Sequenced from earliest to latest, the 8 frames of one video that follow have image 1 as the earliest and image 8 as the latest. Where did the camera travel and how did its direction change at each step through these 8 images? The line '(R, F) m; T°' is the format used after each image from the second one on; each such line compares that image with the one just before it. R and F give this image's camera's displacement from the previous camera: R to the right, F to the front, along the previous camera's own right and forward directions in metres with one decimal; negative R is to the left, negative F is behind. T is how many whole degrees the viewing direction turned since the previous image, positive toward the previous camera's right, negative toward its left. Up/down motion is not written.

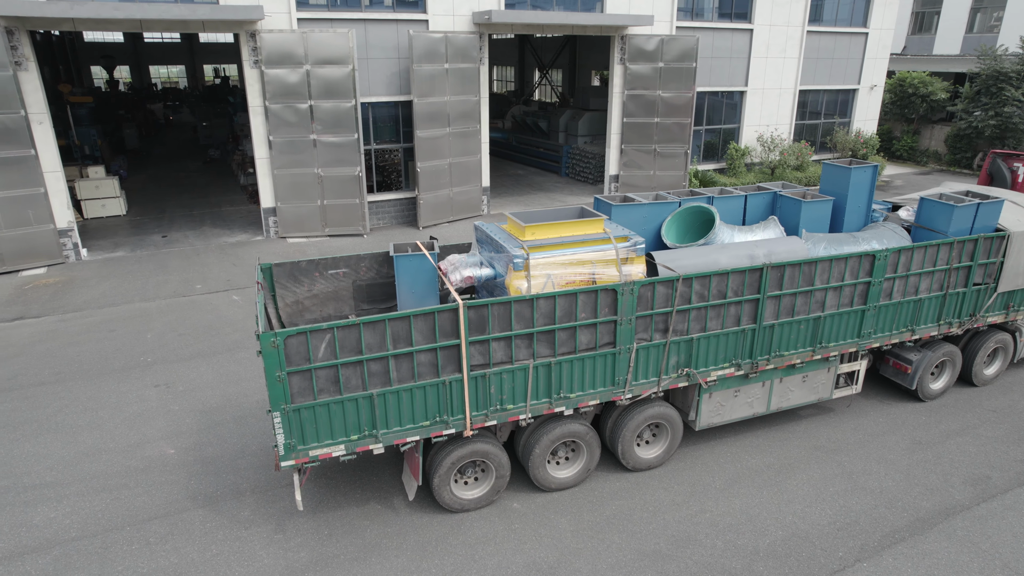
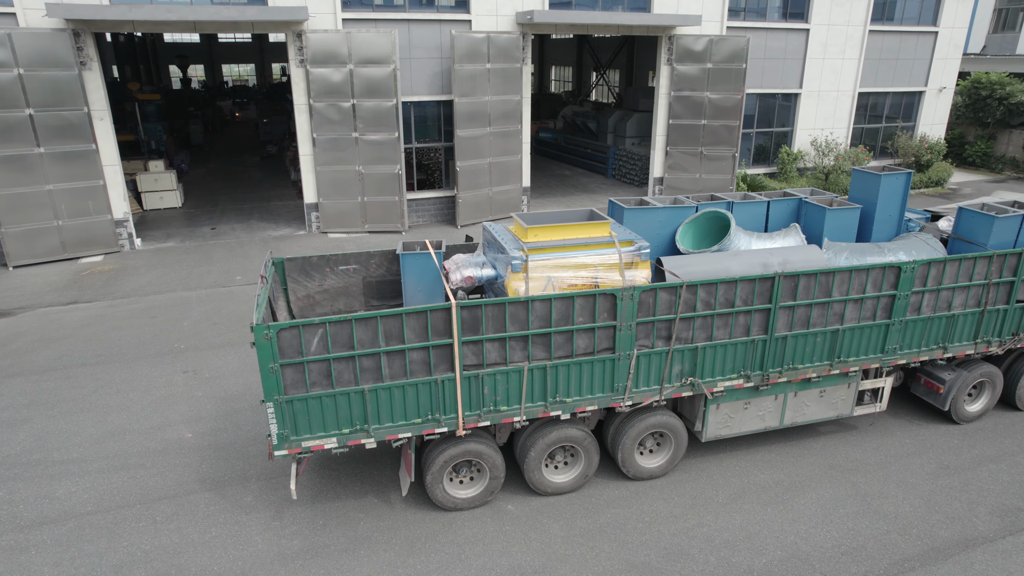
(+0.6, 0.0) m; -5°
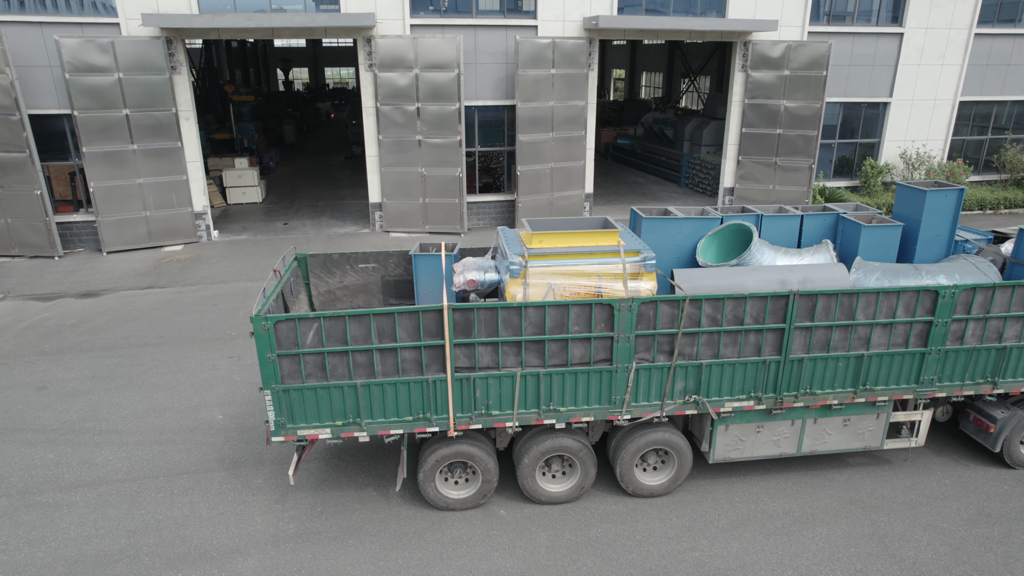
(+0.9, 0.0) m; -8°
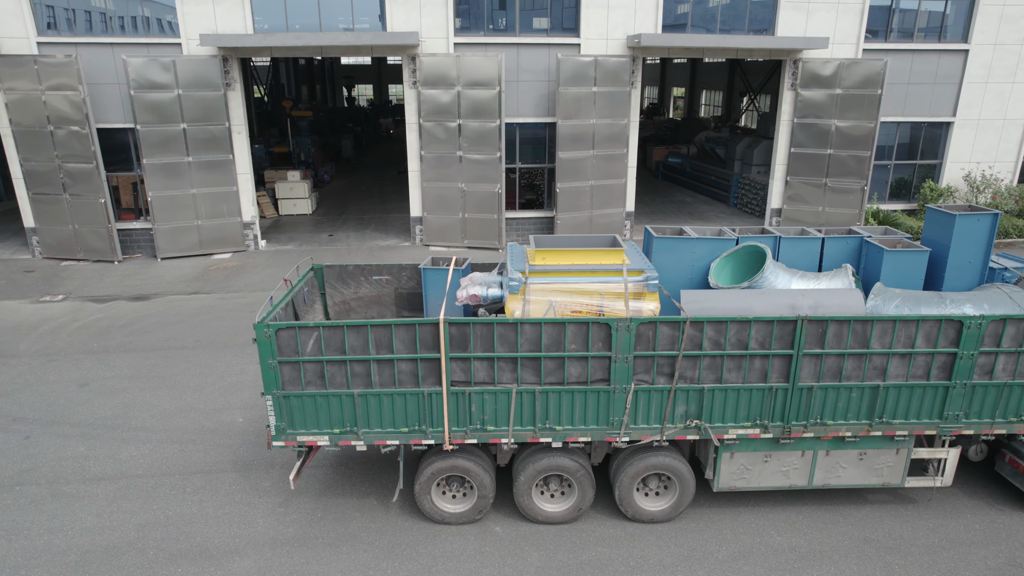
(+0.6, 0.0) m; -5°
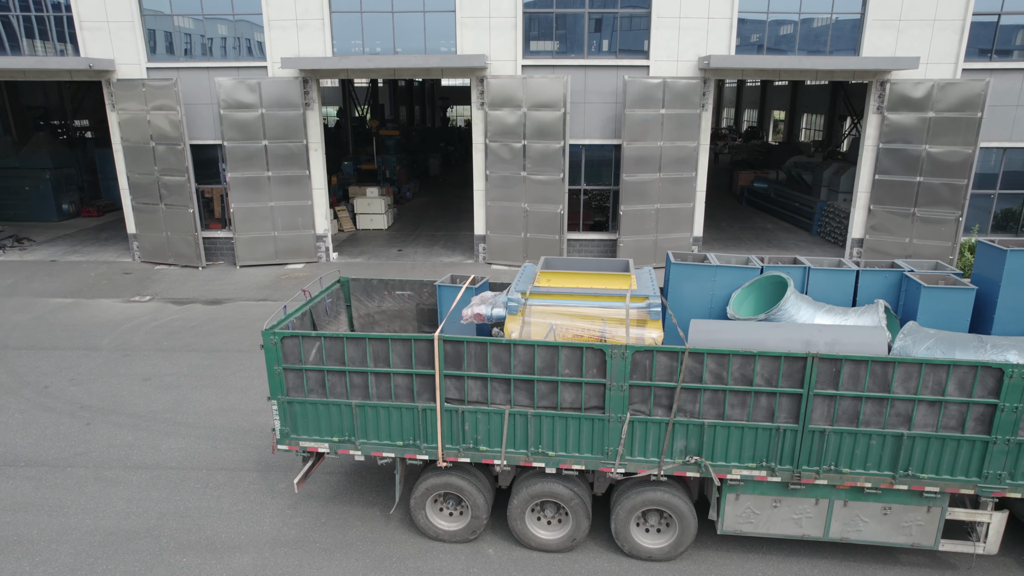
(+0.9, +0.1) m; -8°
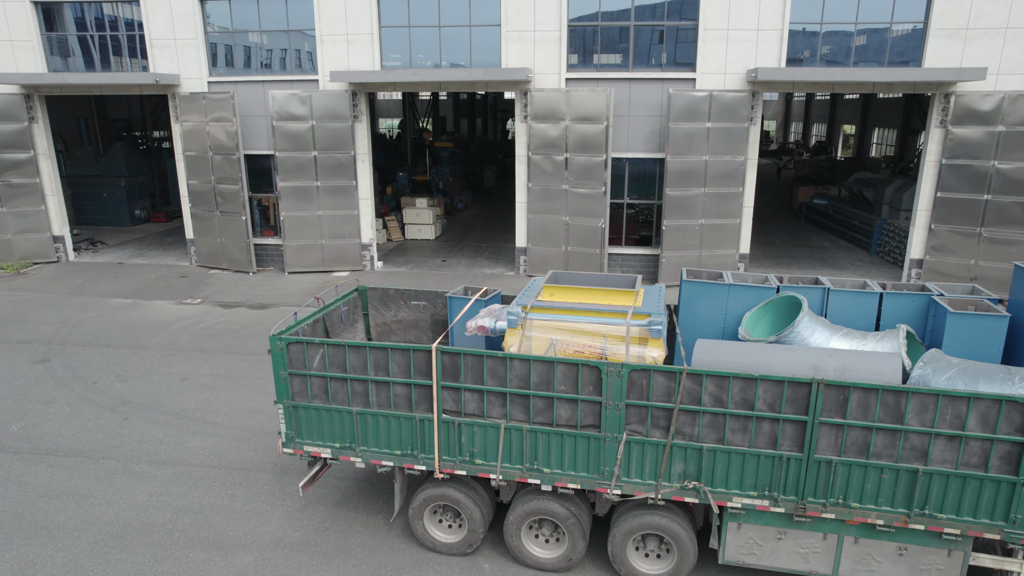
(+0.6, +0.1) m; -5°
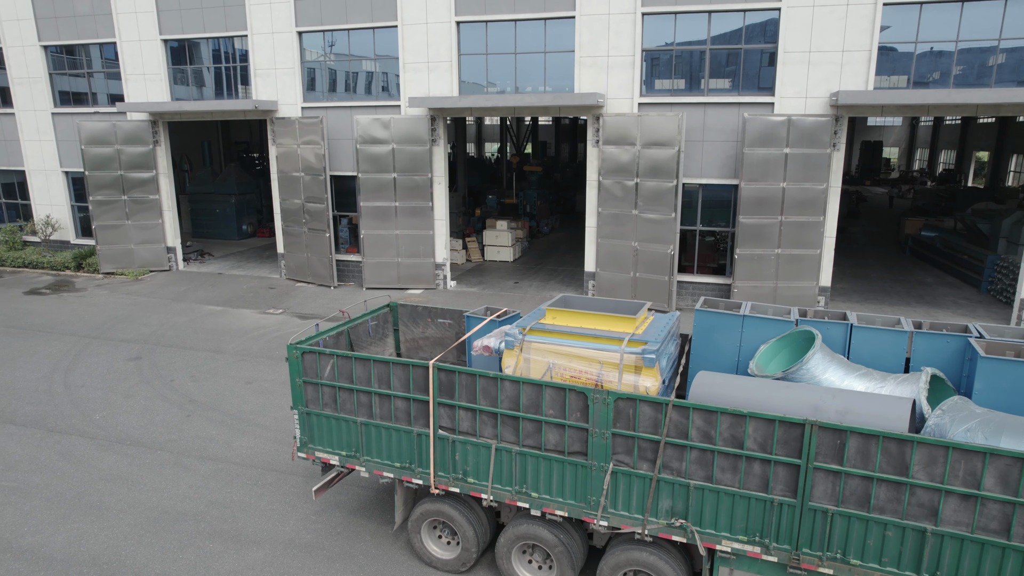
(+1.0, 0.0) m; -9°
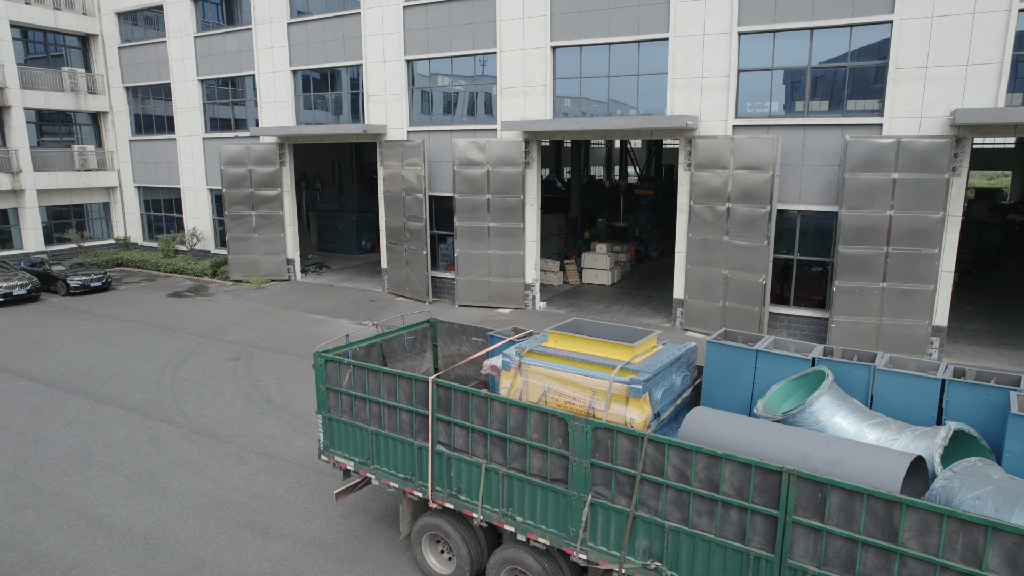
(+1.3, +0.1) m; -12°
